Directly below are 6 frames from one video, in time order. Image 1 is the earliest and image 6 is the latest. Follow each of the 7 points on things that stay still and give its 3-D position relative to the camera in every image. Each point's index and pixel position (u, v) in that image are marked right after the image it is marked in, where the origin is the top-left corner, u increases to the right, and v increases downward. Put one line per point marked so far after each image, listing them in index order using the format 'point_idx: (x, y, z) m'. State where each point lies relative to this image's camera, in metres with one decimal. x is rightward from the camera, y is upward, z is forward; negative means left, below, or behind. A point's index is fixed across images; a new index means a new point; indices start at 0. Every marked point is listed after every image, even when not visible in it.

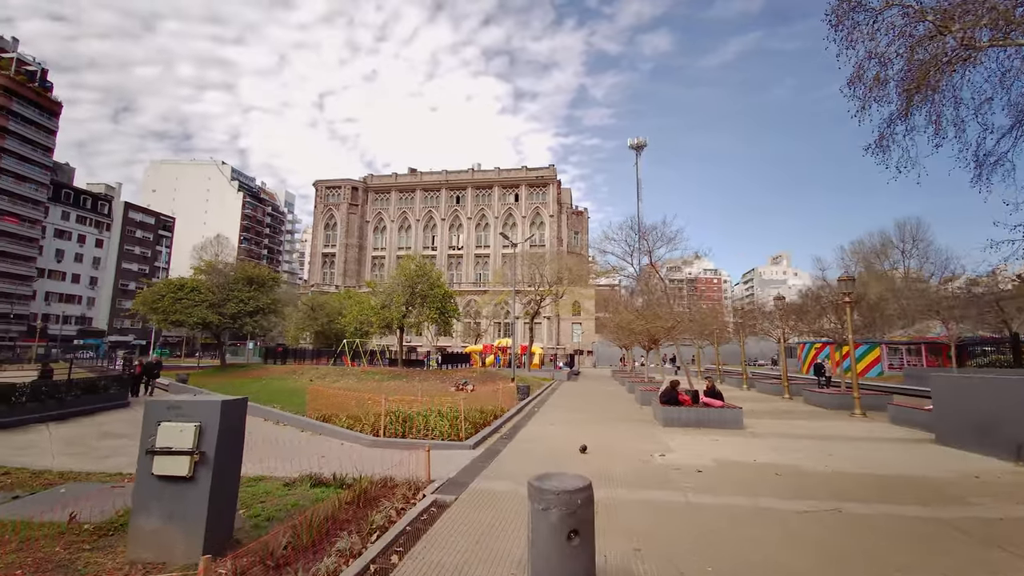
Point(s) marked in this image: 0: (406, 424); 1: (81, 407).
0: (-2.2, -2.8, +9.9) m
1: (-12.5, -3.4, +14.0) m
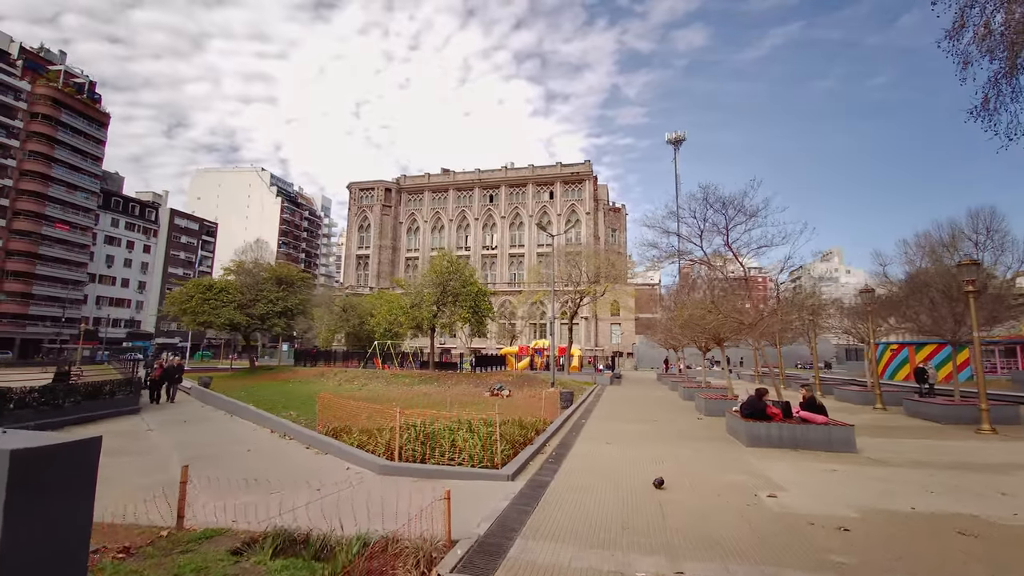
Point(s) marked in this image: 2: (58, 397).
0: (-1.4, -2.6, +7.9) m
1: (-11.4, -3.3, +12.8) m
2: (-11.5, -2.7, +12.2) m
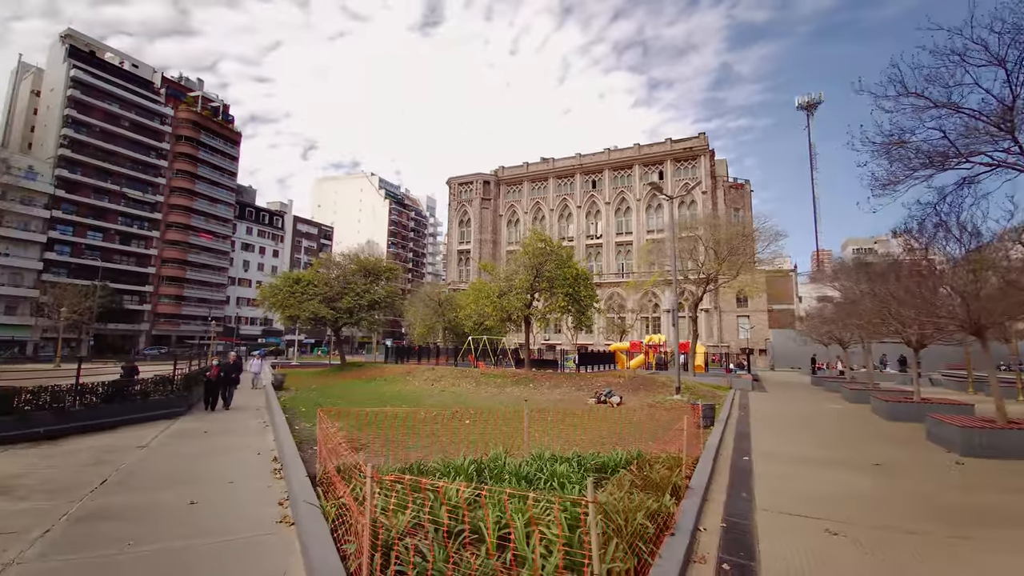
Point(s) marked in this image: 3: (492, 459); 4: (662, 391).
0: (-0.5, -2.0, +3.8) m
1: (-9.2, -2.9, +10.7) m
2: (-9.4, -2.3, +10.1) m
3: (-0.3, -2.4, +6.8) m
4: (+5.8, -4.0, +18.7) m
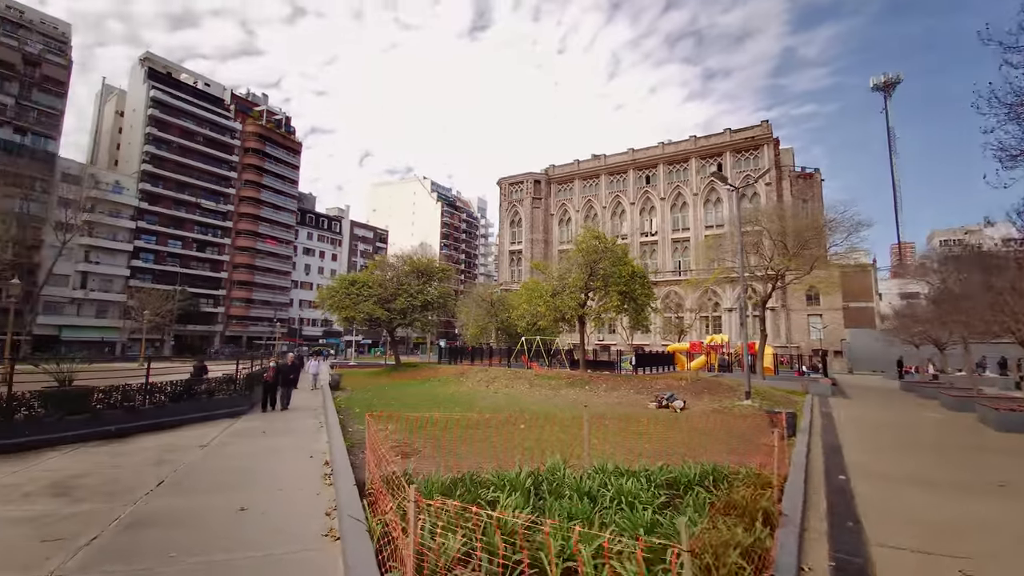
0: (0.0, -1.9, +3.2) m
1: (-7.9, -3.0, +11.0) m
2: (-8.2, -2.4, +10.5) m
3: (+0.5, -2.3, +6.2) m
4: (+7.8, -3.8, +17.4) m
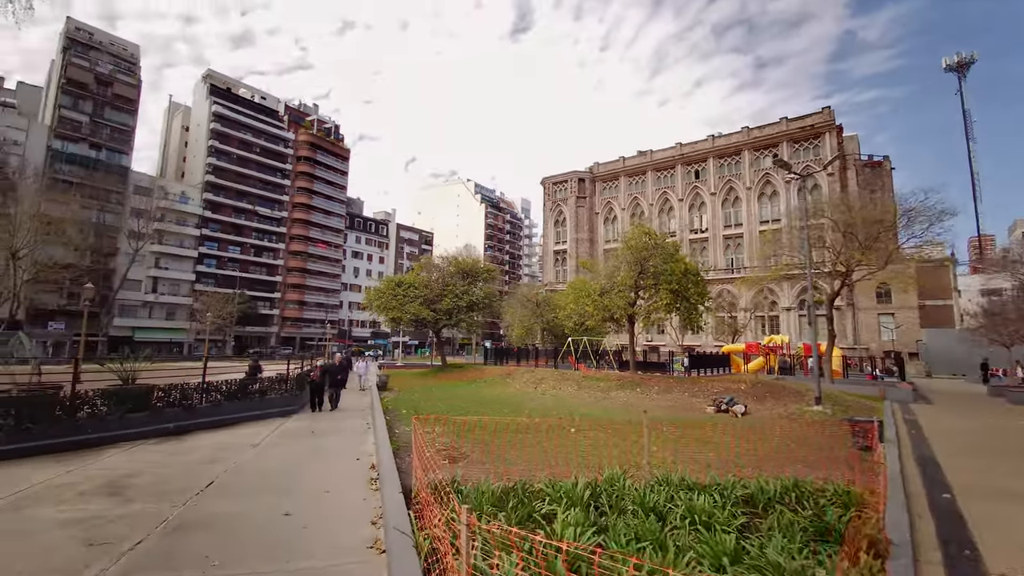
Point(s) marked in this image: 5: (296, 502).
0: (+0.3, -1.8, +2.8) m
1: (-6.8, -3.0, +11.2) m
2: (-7.2, -2.4, +10.8) m
3: (+1.1, -2.3, +5.7) m
4: (+9.4, -3.7, +16.2) m
5: (-2.6, -2.6, +5.9) m
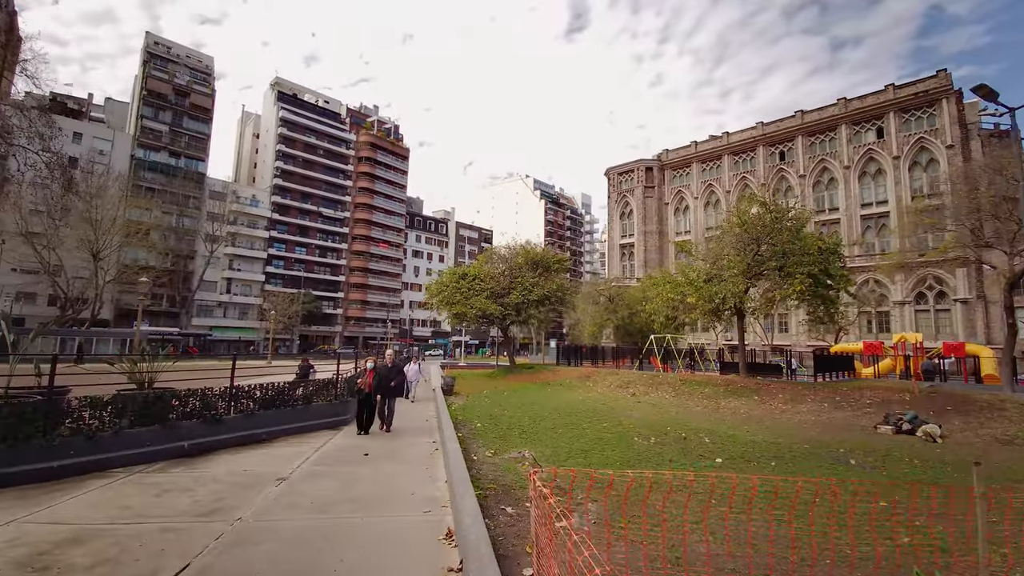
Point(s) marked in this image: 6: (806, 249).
0: (+1.3, -1.4, -0.3) m
1: (-4.8, -2.6, +8.9) m
2: (-5.2, -2.0, +8.5) m
3: (+2.4, -1.8, +2.5) m
4: (+11.9, -3.2, +11.9) m
5: (-1.2, -2.2, +3.1) m
6: (+11.0, +1.5, +18.3) m
